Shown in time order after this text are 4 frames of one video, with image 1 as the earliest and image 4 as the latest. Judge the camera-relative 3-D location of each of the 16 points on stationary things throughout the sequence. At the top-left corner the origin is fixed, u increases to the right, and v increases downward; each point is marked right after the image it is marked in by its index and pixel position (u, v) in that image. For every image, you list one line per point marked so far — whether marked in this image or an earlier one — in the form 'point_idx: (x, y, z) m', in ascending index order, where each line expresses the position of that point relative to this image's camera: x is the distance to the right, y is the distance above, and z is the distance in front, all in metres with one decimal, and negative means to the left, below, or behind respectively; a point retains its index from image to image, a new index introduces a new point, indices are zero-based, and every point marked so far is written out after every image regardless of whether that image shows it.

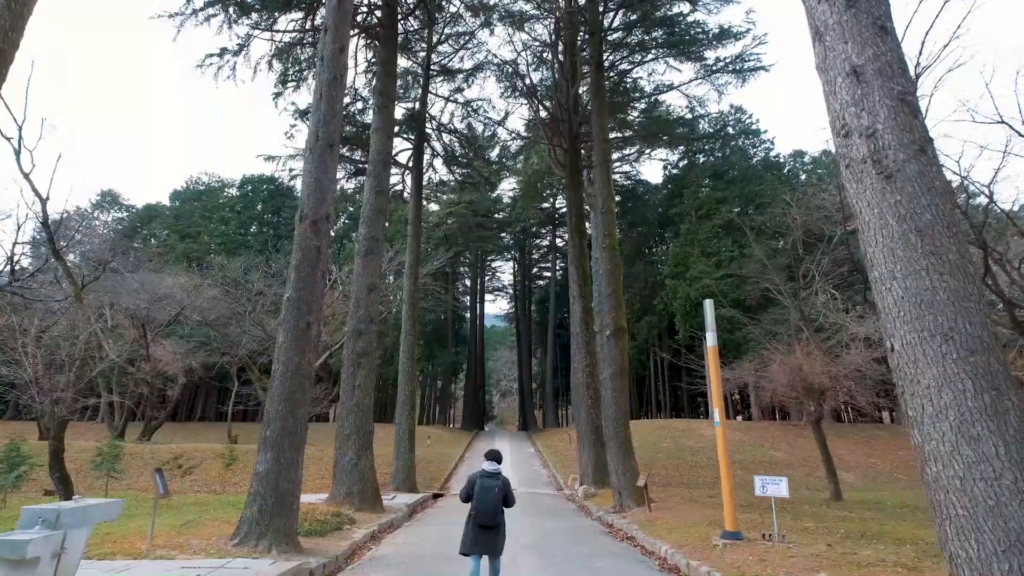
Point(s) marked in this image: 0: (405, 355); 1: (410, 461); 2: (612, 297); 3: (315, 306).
0: (-2.7, -1.7, +13.5) m
1: (-2.5, -4.1, +12.9) m
2: (+1.9, -0.2, +10.4) m
3: (-2.1, -0.2, +5.8) m
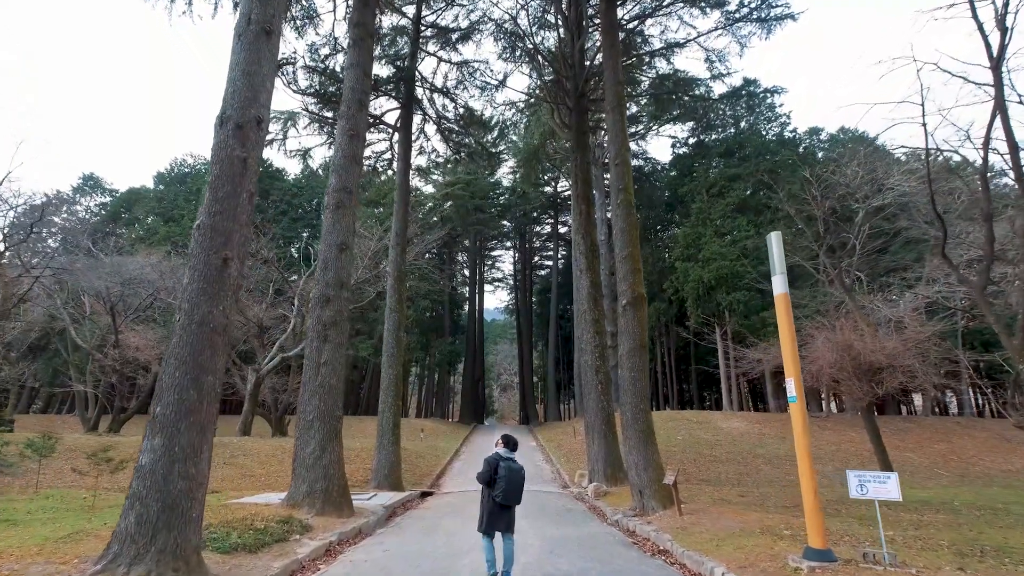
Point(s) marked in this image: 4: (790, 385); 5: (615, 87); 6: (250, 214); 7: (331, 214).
0: (-2.7, -1.1, +12.0) m
1: (-2.5, -3.5, +11.3) m
2: (+1.9, +0.5, +8.8) m
3: (-2.1, +0.4, +4.3) m
4: (+2.2, -0.8, +4.3) m
5: (+2.0, +3.8, +10.3) m
6: (-2.2, +0.6, +4.4) m
7: (-2.8, +1.1, +8.3) m
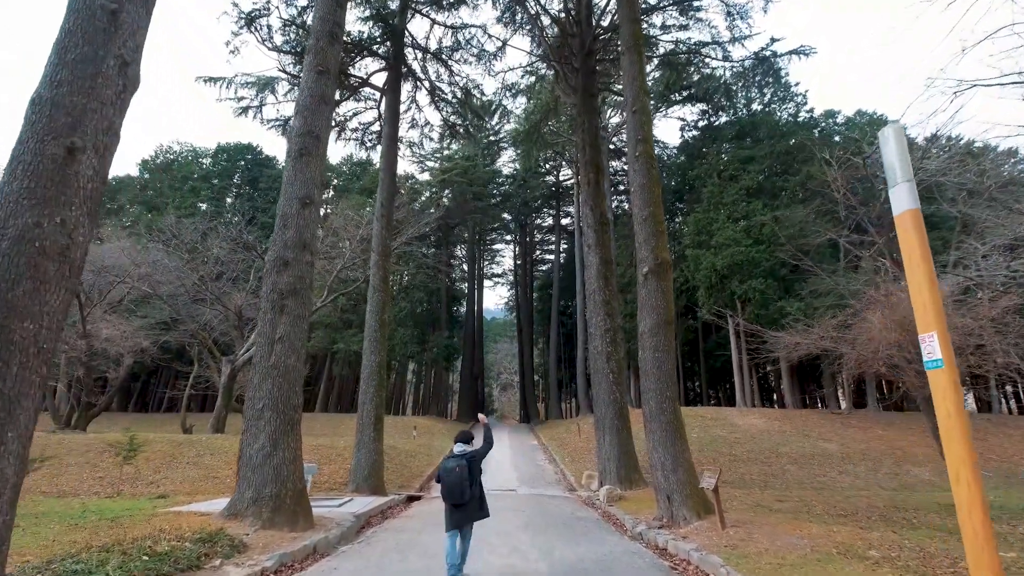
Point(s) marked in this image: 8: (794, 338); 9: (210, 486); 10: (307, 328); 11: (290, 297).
0: (-2.7, -0.6, +10.5) m
1: (-2.5, -3.0, +9.9) m
2: (+1.9, +0.9, +7.4) m
3: (-2.2, +0.9, +2.9) m
4: (+2.2, -0.3, +2.9) m
5: (+1.9, +4.3, +8.9) m
6: (-2.2, +1.1, +3.0) m
7: (-2.8, +1.6, +6.9) m
8: (+5.3, -0.9, +10.2) m
9: (-5.4, -3.5, +9.7) m
10: (-2.4, -0.5, +6.4) m
11: (-2.6, -0.1, +6.3) m
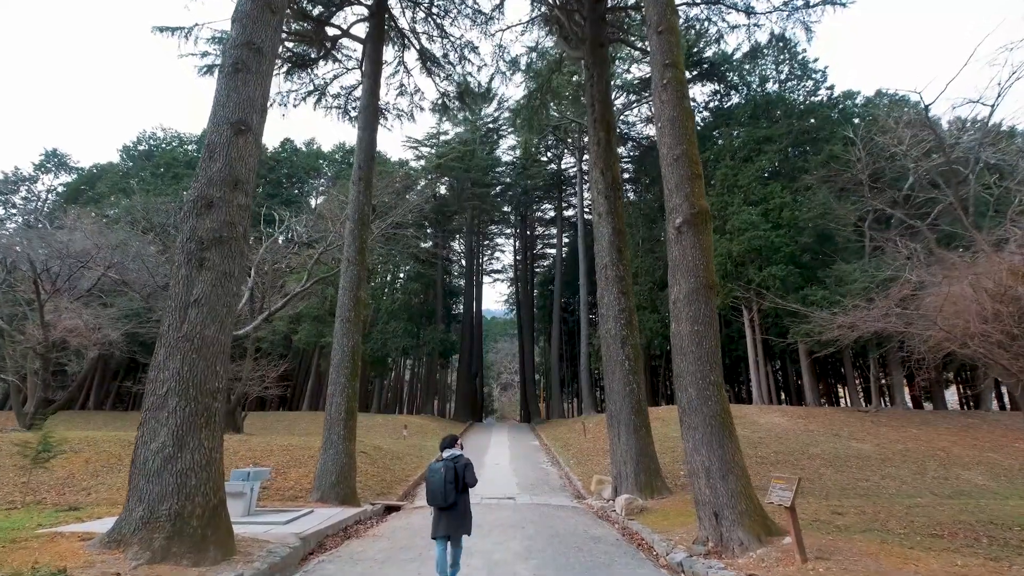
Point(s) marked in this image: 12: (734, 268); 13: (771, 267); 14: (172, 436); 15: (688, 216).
0: (-2.7, -0.2, +9.0) m
1: (-2.5, -2.6, +8.4) m
2: (+1.9, +1.4, +5.8) m
3: (-2.2, +1.4, +1.3) m
4: (+2.1, +0.2, +1.3) m
5: (+1.9, +4.7, +7.3) m
6: (-2.2, +1.6, +1.5) m
7: (-2.8, +2.1, +5.4) m
8: (+5.3, -0.5, +8.6) m
9: (-5.4, -3.1, +8.1) m
10: (-2.5, 0.0, +4.8) m
11: (-2.6, +0.3, +4.8) m
12: (+8.1, +0.7, +19.6) m
13: (+8.9, +0.7, +18.7) m
14: (-2.6, -1.1, +4.2) m
15: (+1.8, +0.8, +5.6) m
